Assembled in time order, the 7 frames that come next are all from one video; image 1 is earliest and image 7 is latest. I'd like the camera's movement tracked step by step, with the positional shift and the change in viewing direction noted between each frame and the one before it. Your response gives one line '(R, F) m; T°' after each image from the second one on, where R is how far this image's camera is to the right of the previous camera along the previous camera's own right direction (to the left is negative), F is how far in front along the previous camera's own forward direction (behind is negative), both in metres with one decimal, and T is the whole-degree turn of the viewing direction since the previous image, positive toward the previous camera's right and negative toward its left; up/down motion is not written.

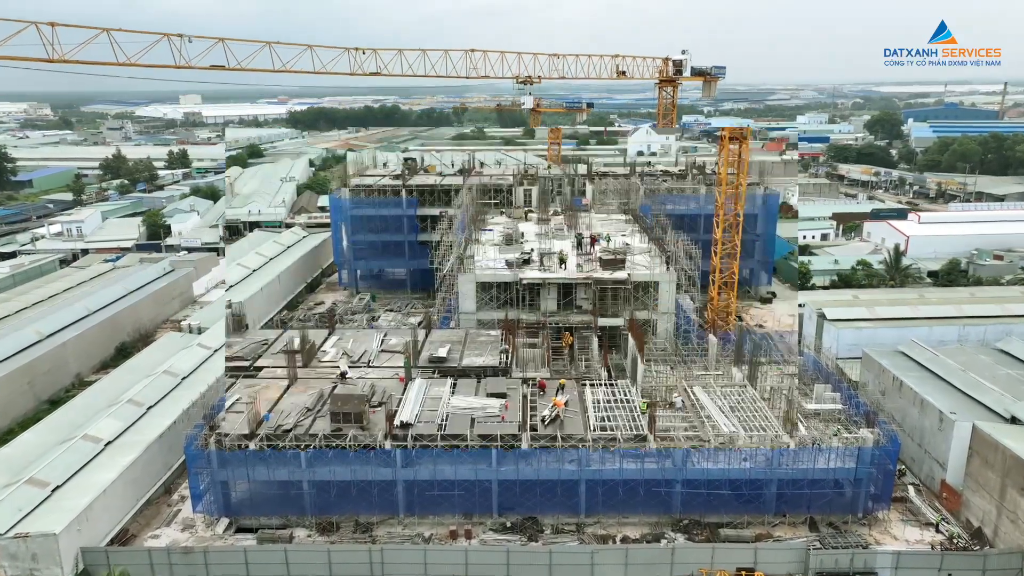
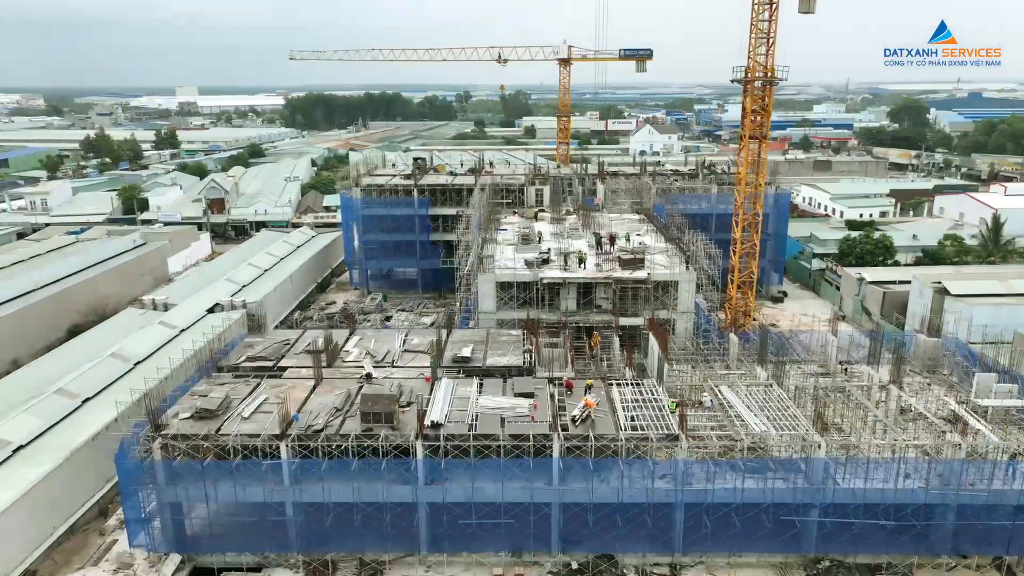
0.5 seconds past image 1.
(-1.1, +4.6) m; 0°
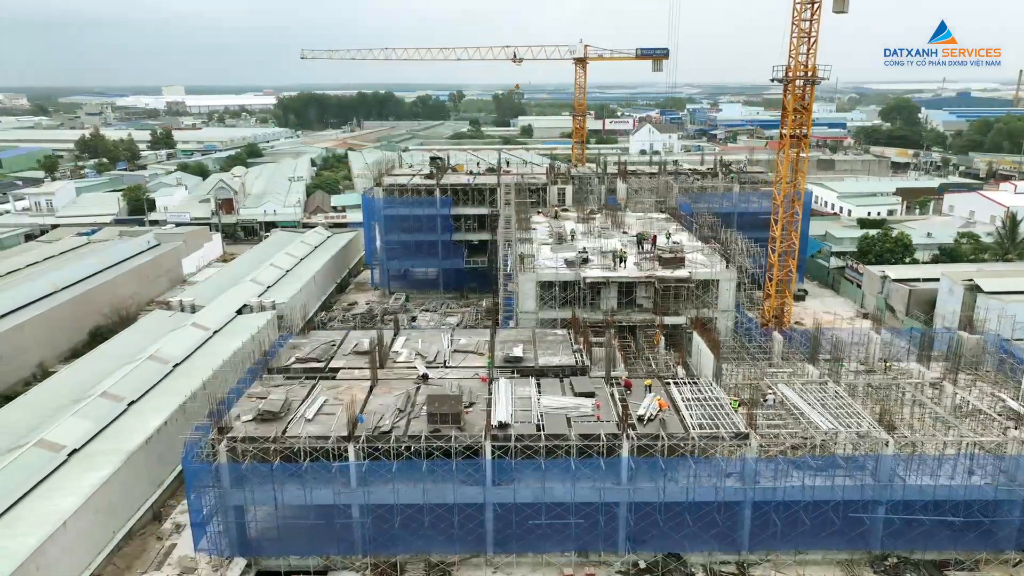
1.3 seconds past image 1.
(-1.3, 0.0) m; +1°
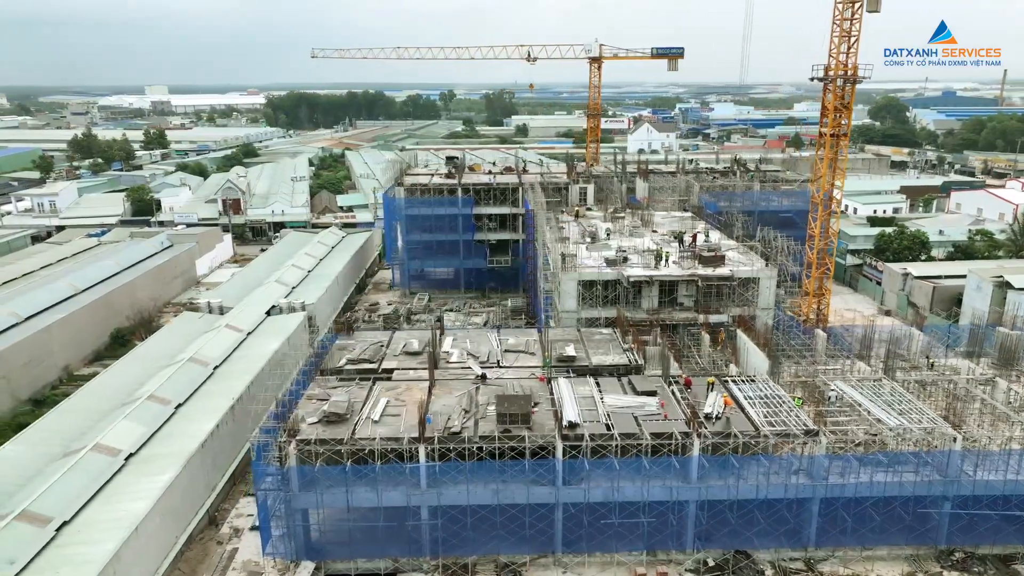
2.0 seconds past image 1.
(-1.3, 0.0) m; +1°
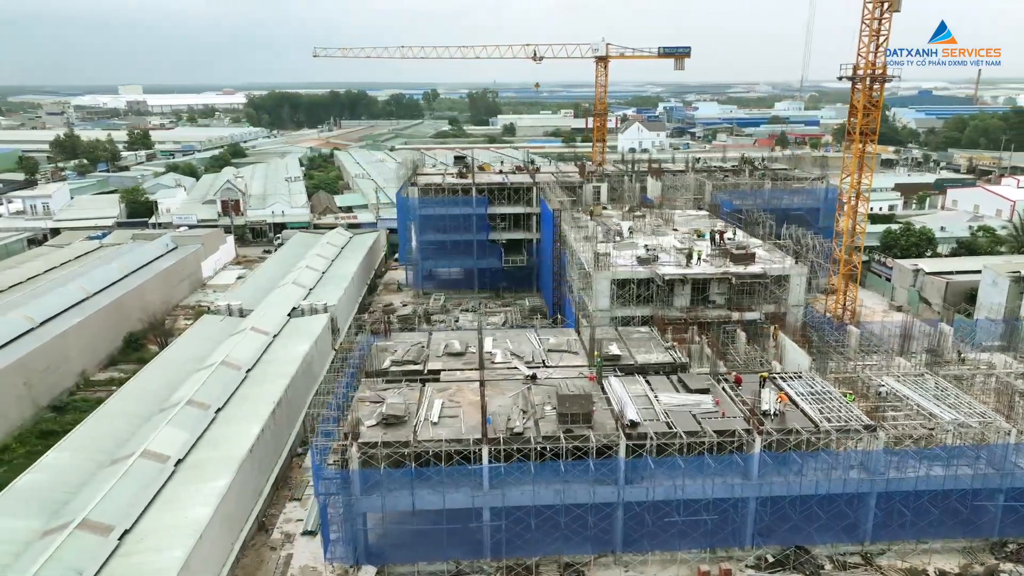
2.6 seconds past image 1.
(-1.3, +0.1) m; +2°
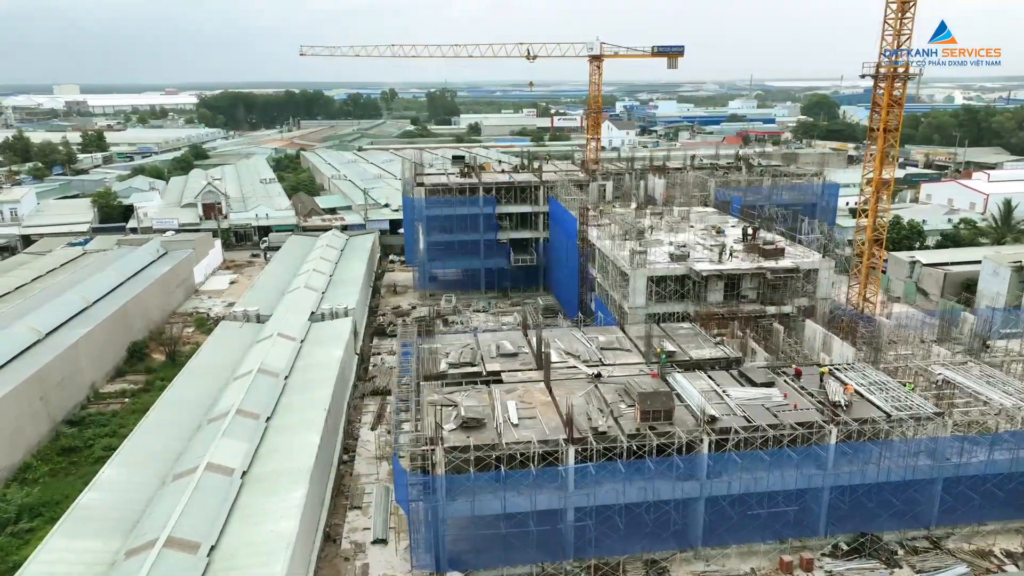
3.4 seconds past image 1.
(-2.0, +0.1) m; +4°
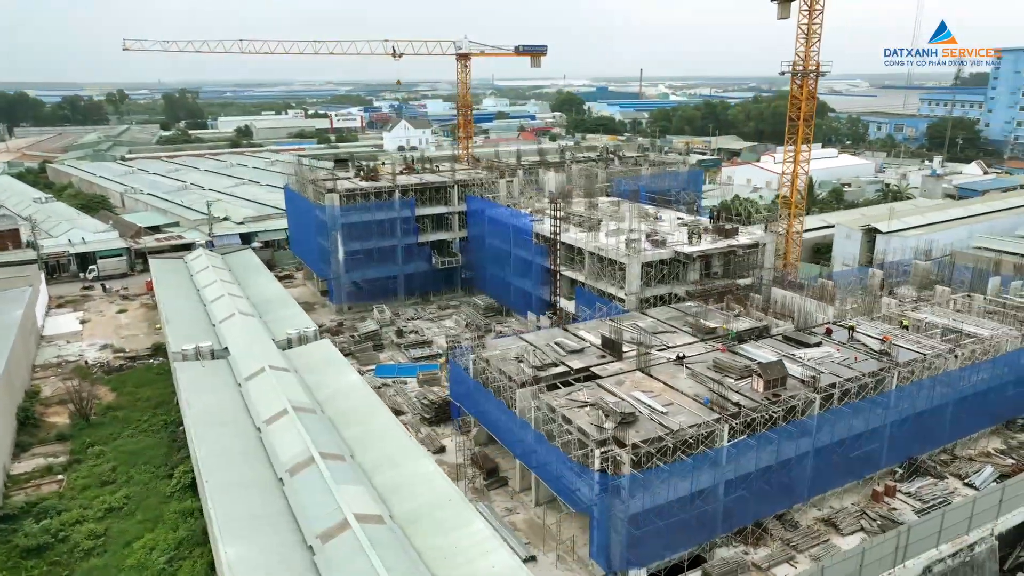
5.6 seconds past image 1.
(-6.0, +1.3) m; +20°
